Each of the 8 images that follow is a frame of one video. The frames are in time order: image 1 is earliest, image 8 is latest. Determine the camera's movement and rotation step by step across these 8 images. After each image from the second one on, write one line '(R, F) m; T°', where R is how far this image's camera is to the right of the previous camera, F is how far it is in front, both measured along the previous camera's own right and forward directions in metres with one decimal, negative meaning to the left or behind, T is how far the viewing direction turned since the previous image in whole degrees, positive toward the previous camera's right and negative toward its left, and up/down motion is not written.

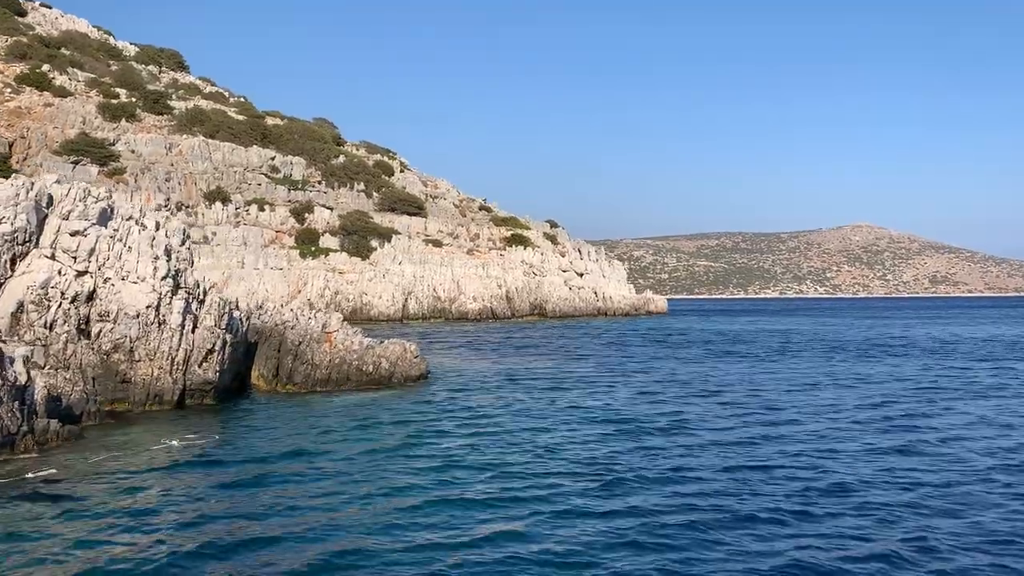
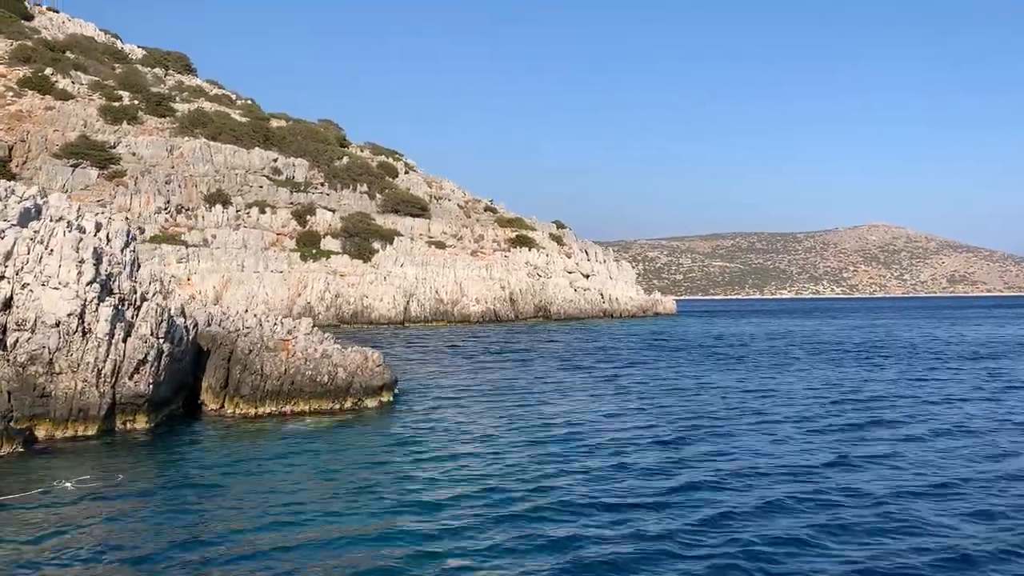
(+0.8, +1.0) m; -1°
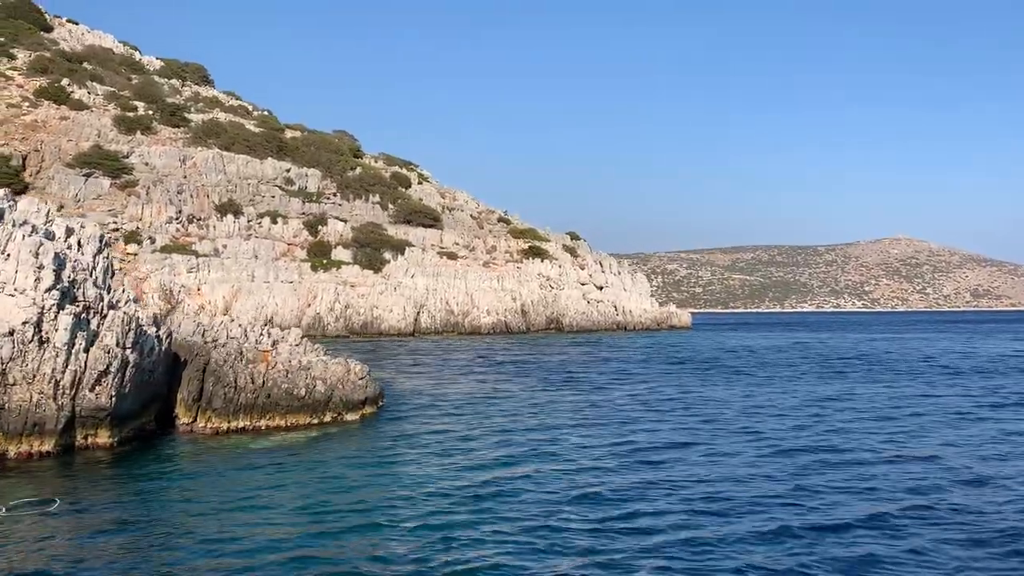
(+0.5, +0.7) m; -1°
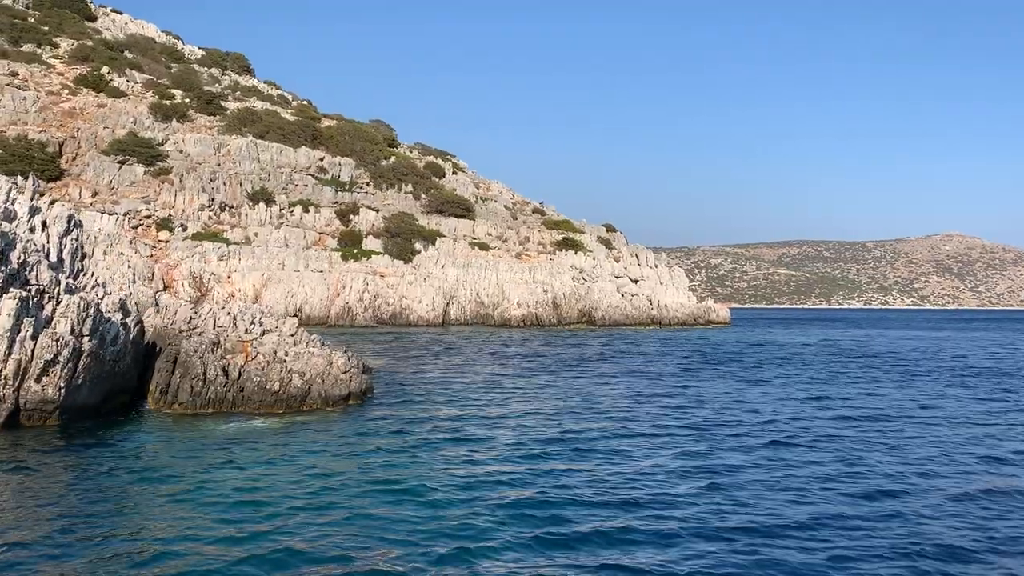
(+0.7, +1.1) m; -3°
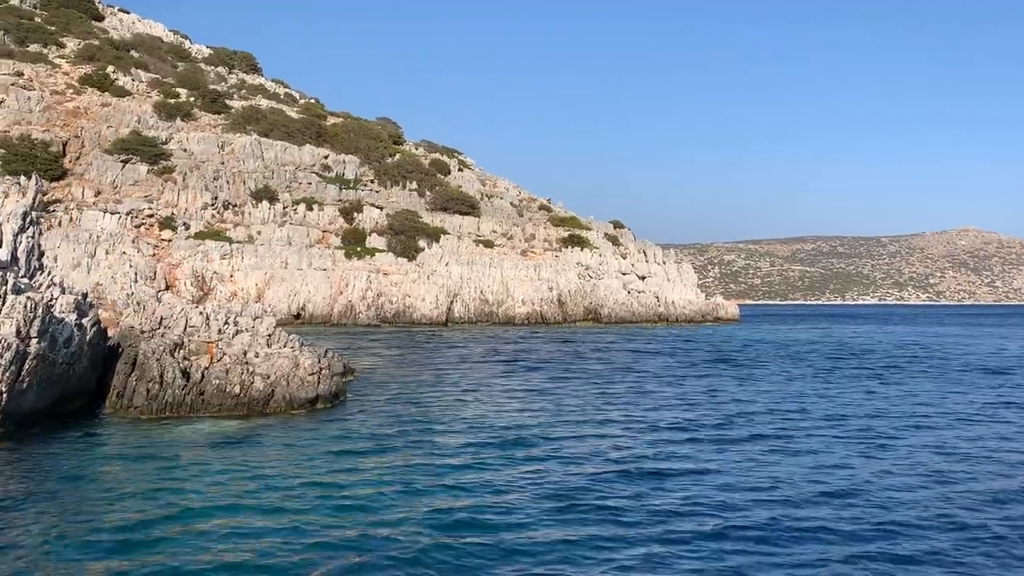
(+0.6, +0.5) m; -1°
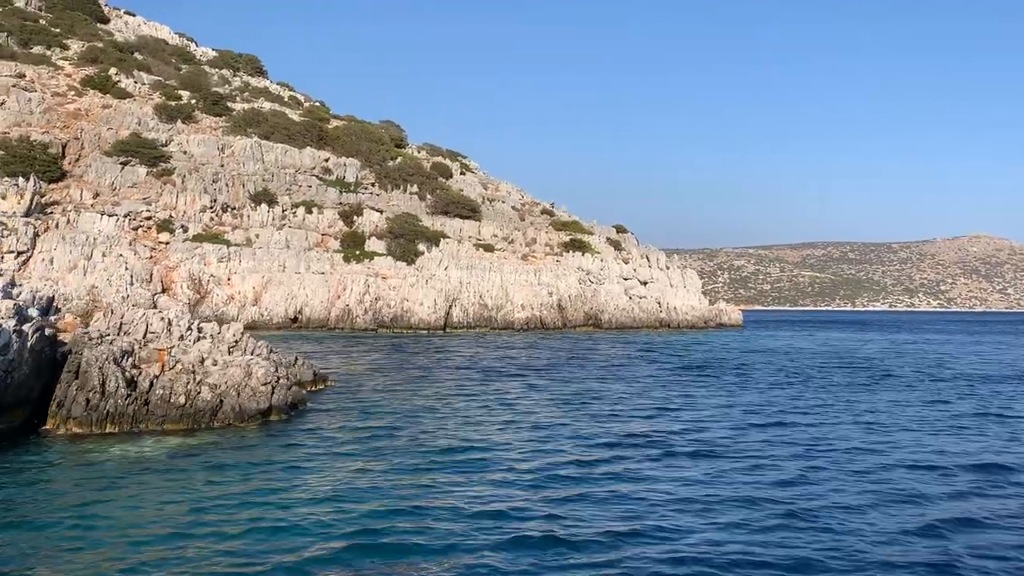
(+0.6, +0.5) m; -1°
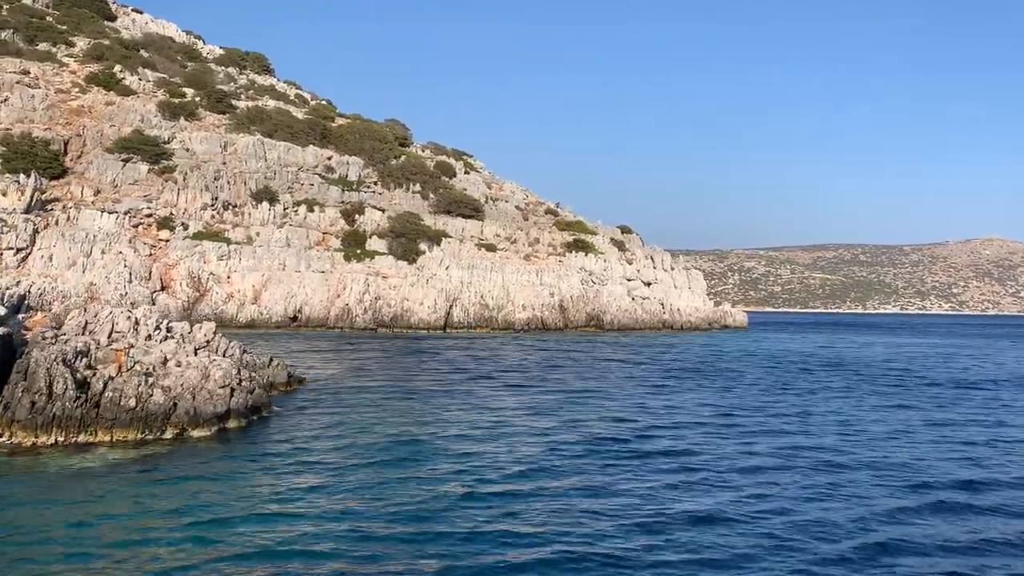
(+0.6, +0.4) m; -1°
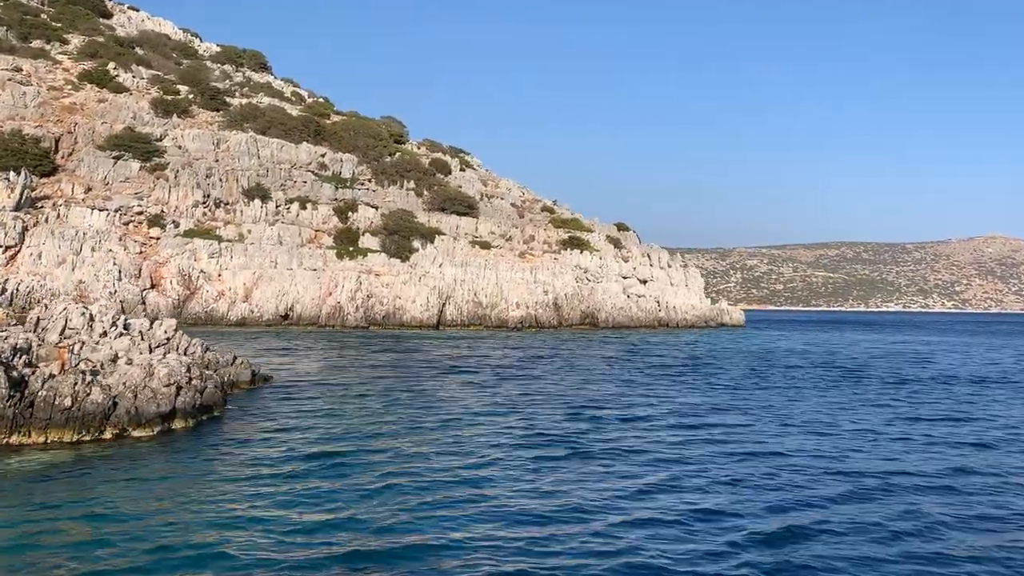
(+0.6, +0.4) m; 0°
